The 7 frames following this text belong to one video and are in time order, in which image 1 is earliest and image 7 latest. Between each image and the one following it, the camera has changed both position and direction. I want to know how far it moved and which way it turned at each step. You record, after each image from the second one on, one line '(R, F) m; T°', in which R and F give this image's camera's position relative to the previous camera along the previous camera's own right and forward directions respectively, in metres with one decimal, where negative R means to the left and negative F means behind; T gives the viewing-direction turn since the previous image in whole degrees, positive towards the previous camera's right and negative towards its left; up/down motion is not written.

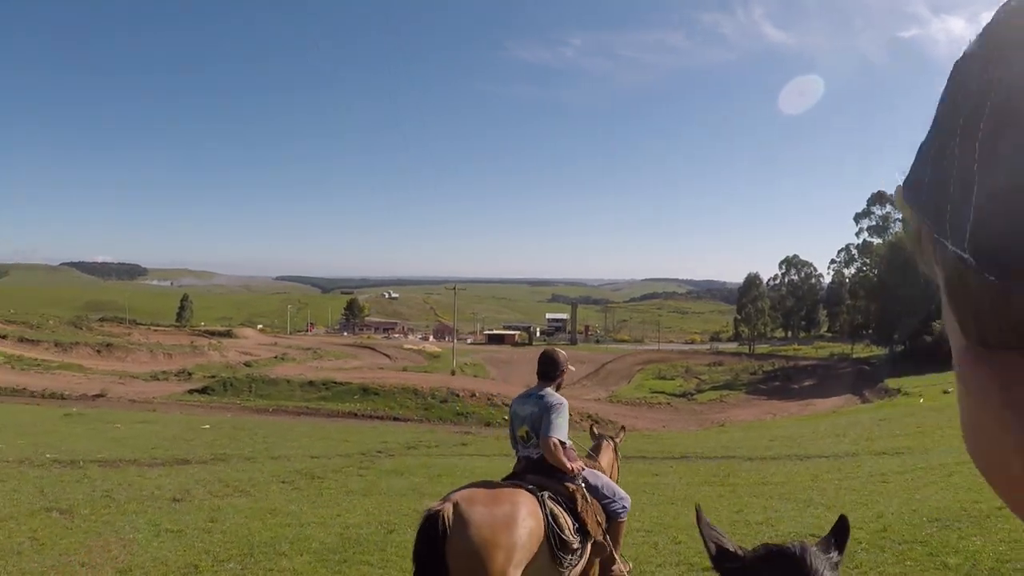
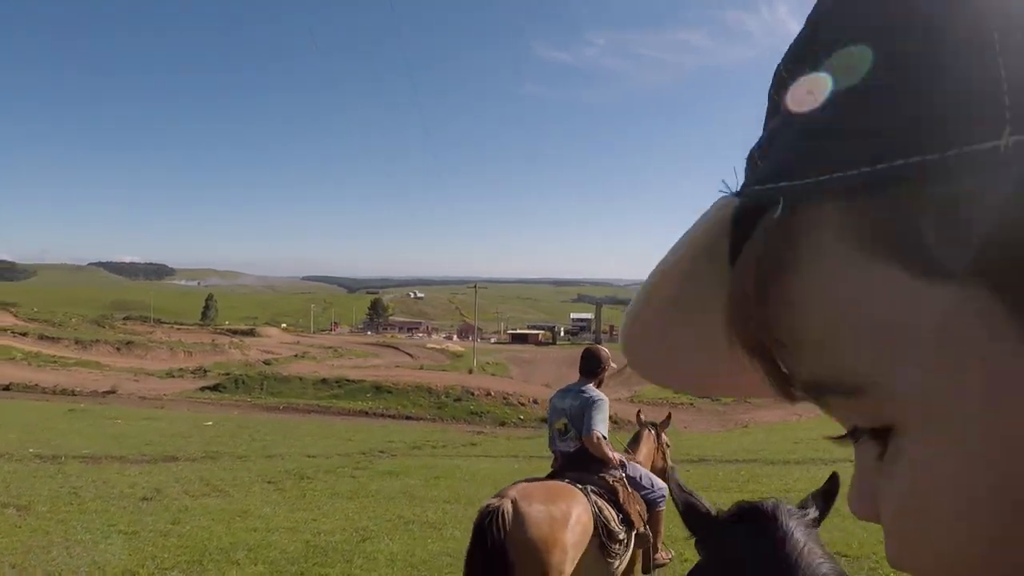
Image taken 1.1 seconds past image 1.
(+0.6, +1.1) m; -2°
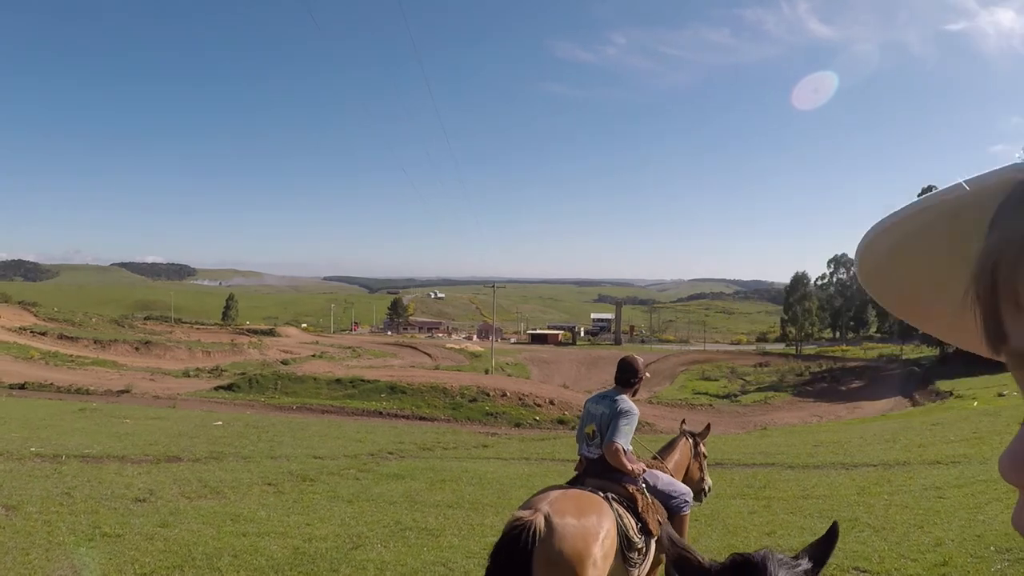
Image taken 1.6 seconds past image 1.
(+0.3, +0.6) m; -2°
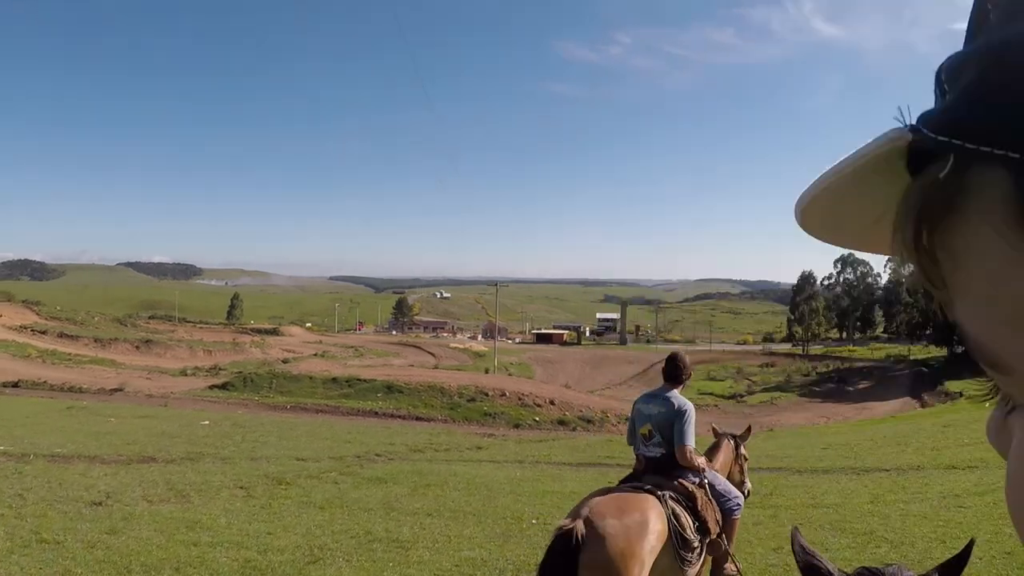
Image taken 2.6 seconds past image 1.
(+0.4, +1.0) m; -1°
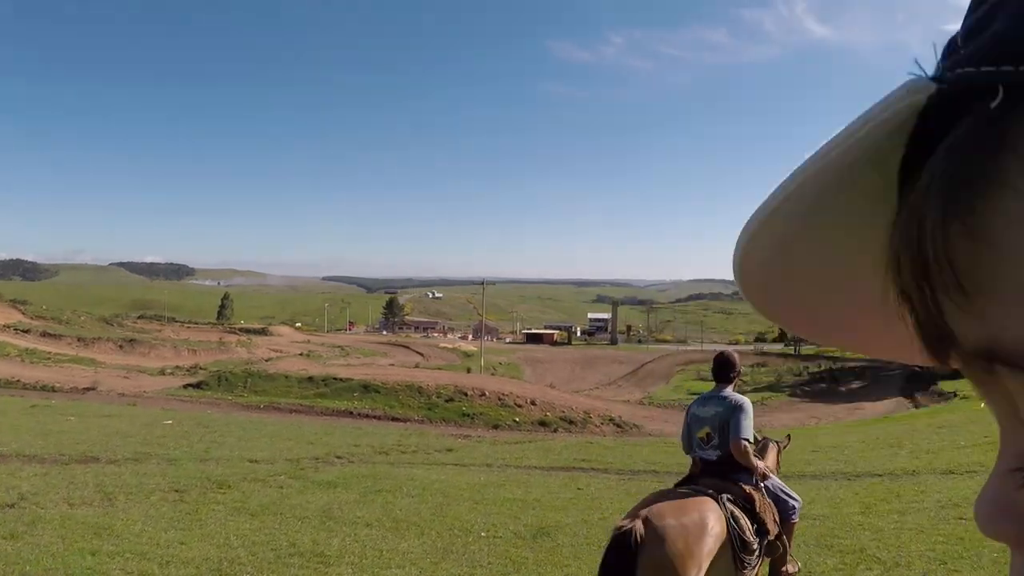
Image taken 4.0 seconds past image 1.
(+0.8, +0.9) m; 0°
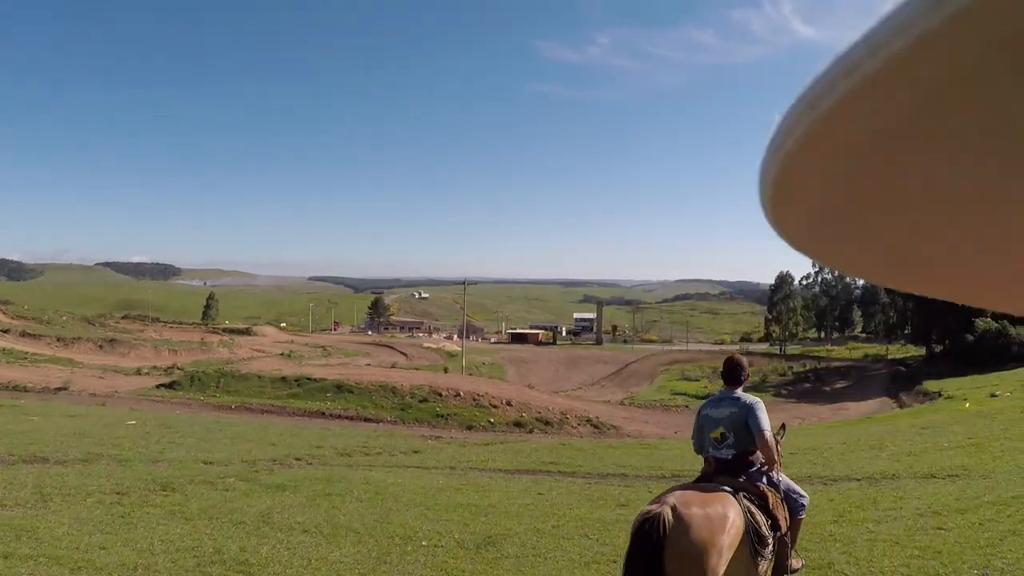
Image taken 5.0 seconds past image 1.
(+0.7, +0.2) m; +1°
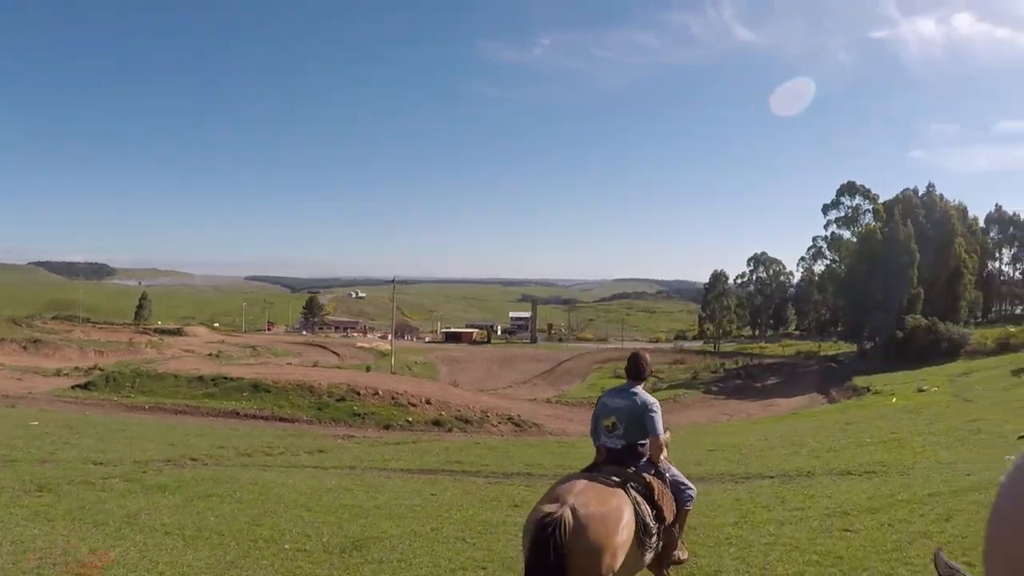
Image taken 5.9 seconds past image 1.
(+1.2, -0.5) m; +5°
